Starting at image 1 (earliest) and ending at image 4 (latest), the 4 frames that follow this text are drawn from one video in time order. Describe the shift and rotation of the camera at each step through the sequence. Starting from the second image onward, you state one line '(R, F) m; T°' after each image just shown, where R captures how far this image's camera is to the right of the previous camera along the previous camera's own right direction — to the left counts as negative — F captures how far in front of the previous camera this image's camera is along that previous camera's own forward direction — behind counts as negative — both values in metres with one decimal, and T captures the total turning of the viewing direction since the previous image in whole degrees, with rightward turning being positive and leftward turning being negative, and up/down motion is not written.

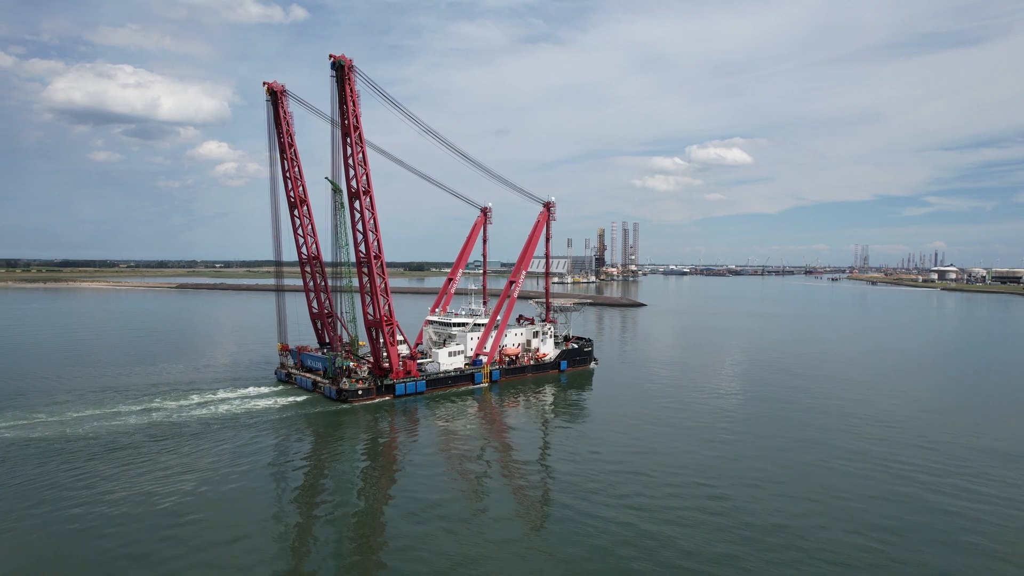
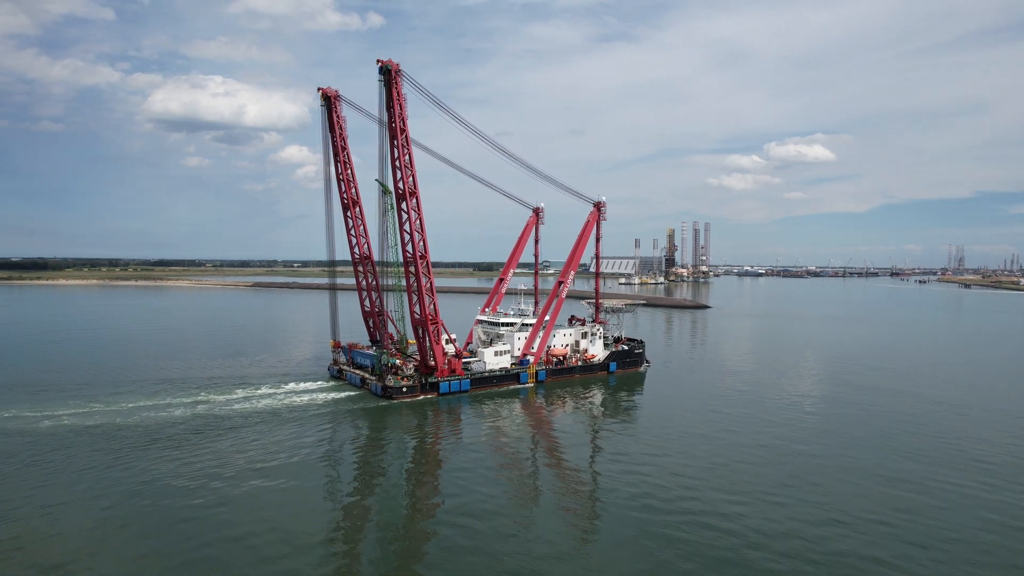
(+0.4, +0.2) m; -6°
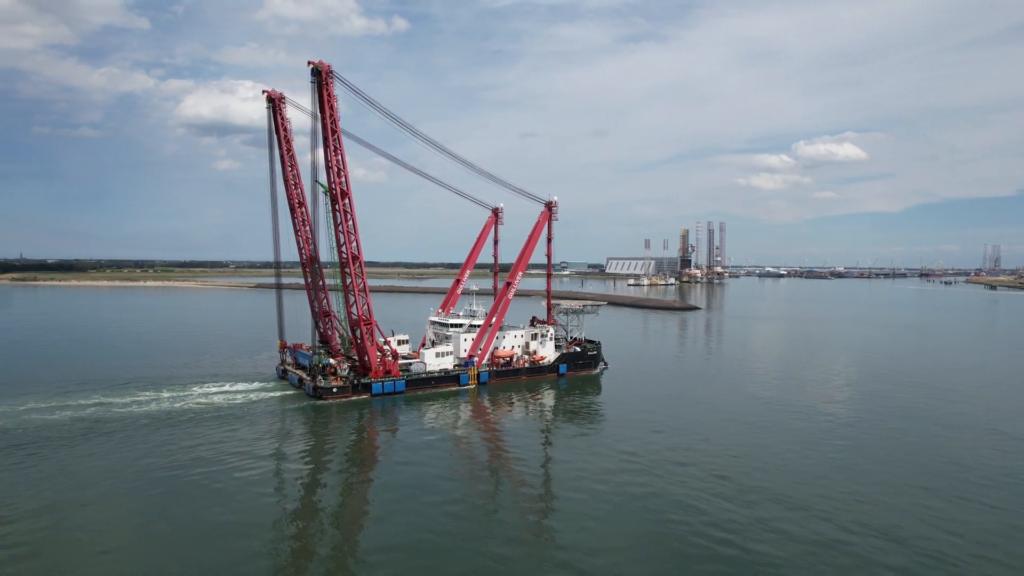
(+2.1, 0.0) m; -1°
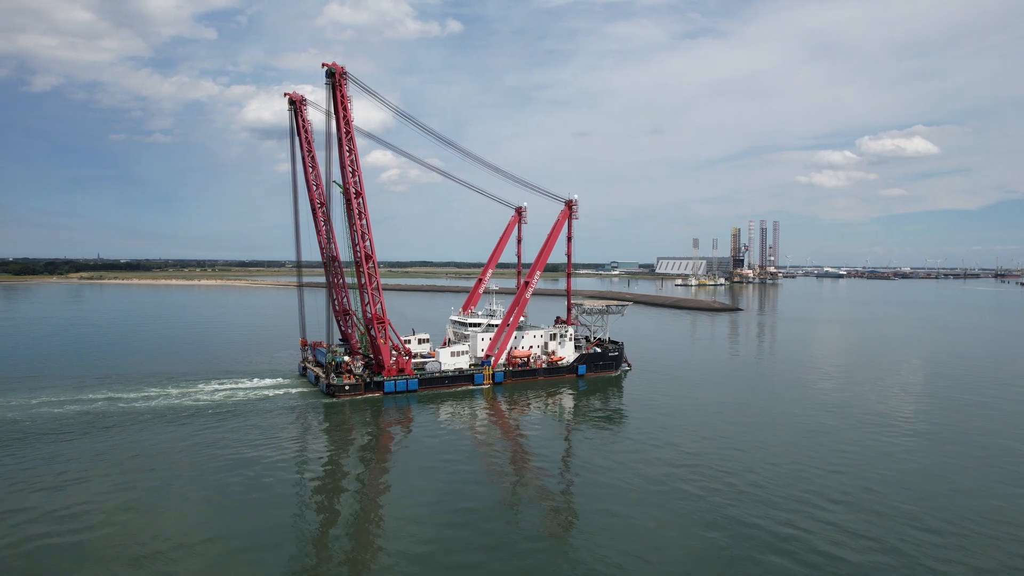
(+0.9, +0.3) m; -4°
